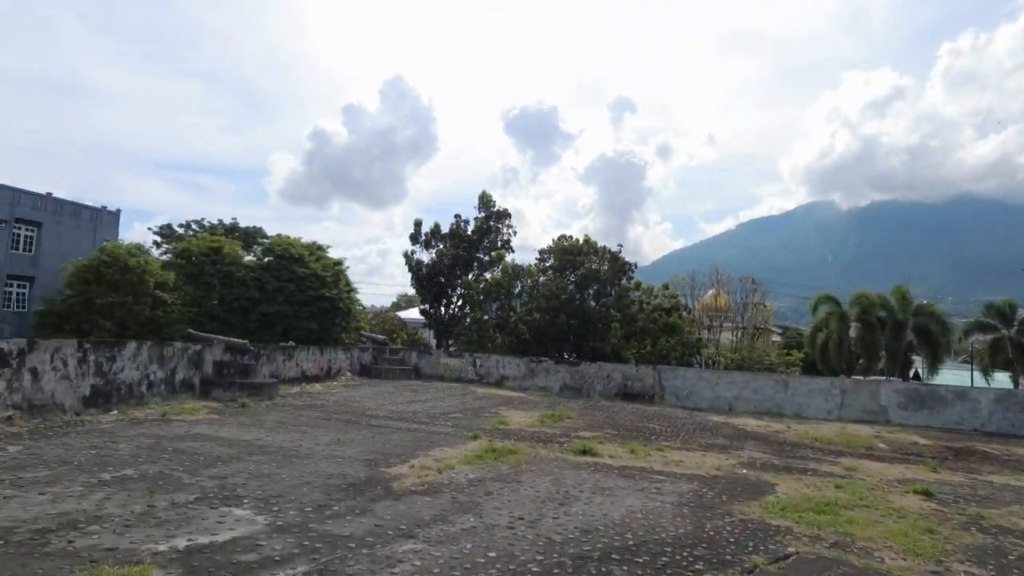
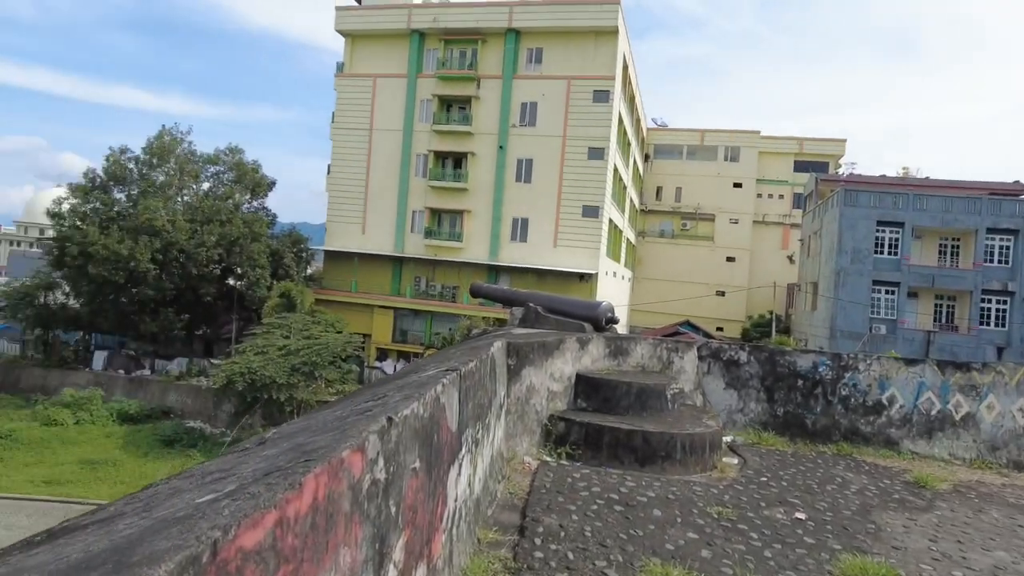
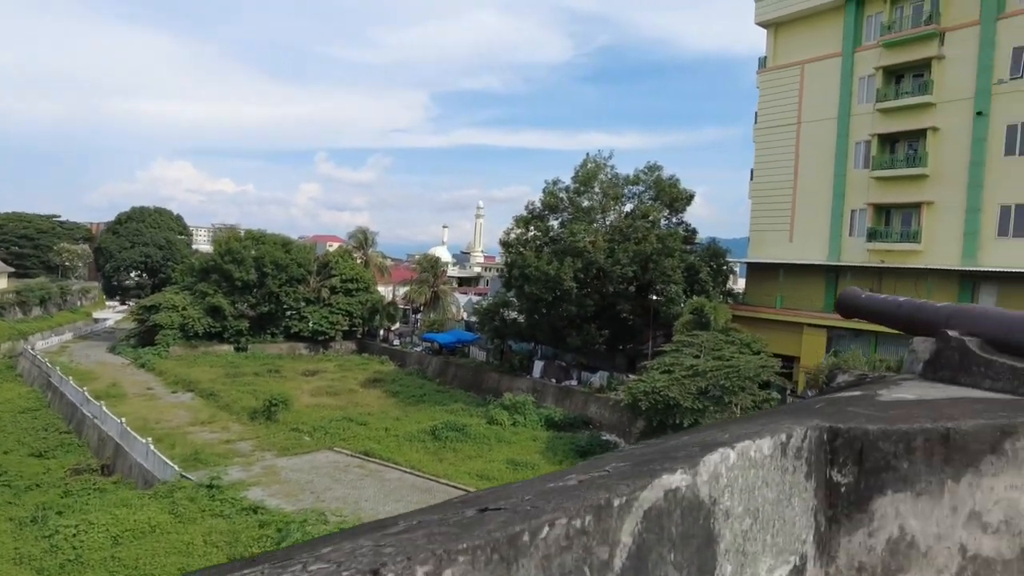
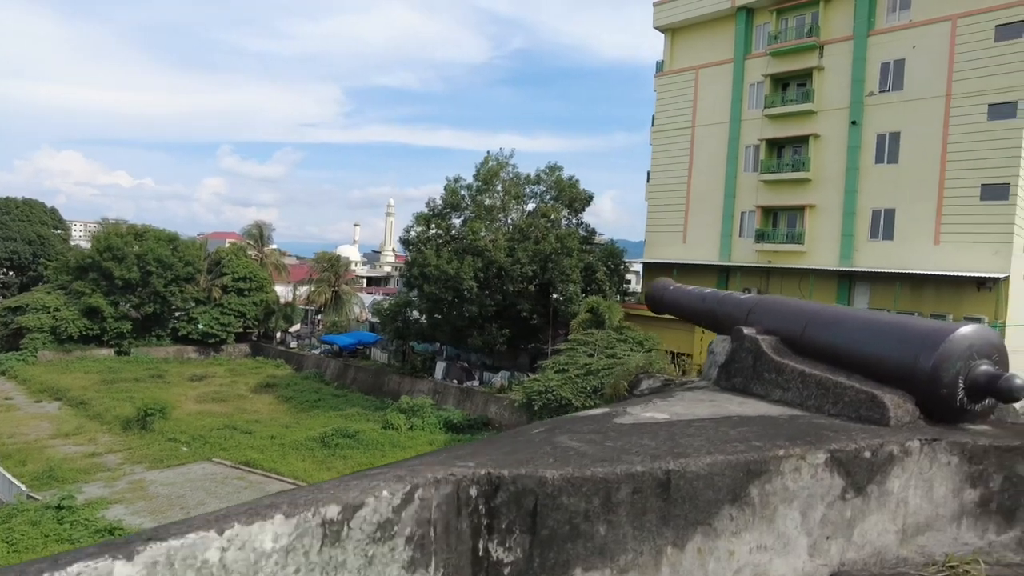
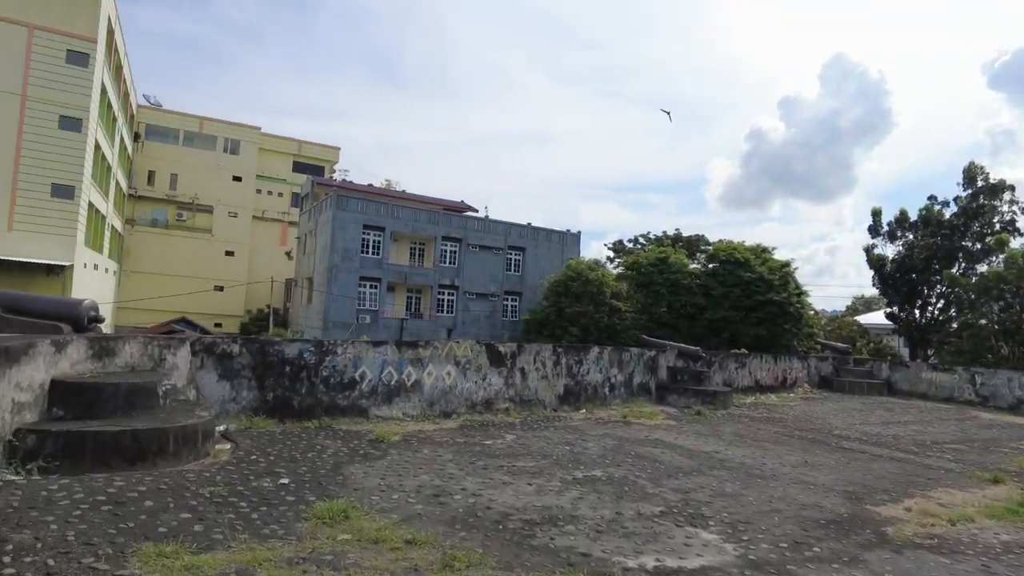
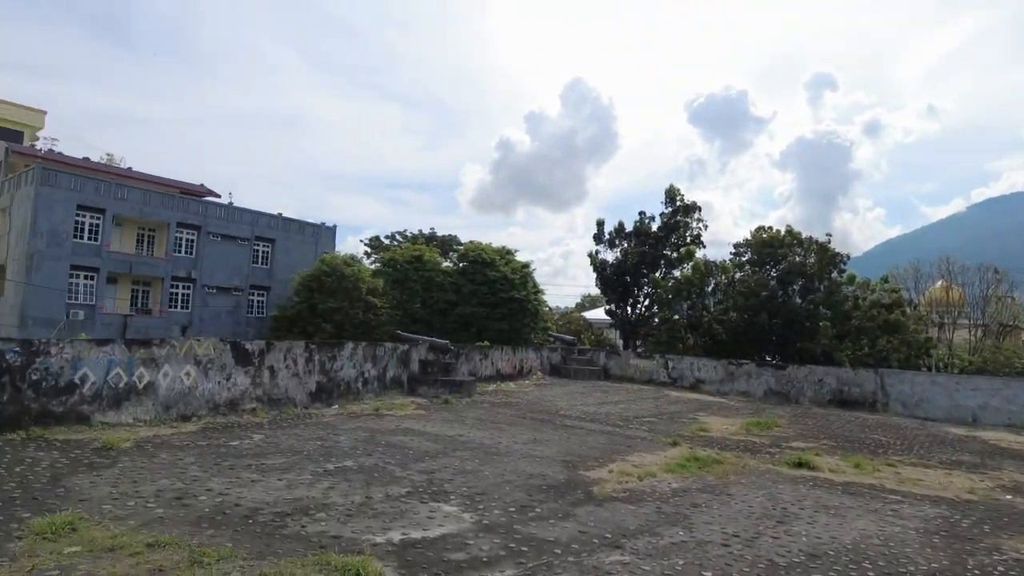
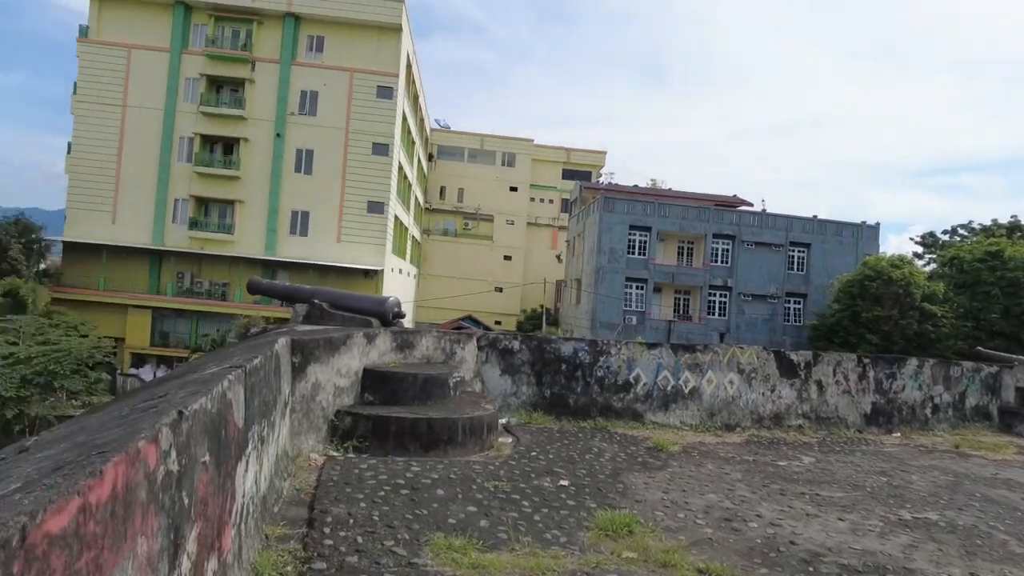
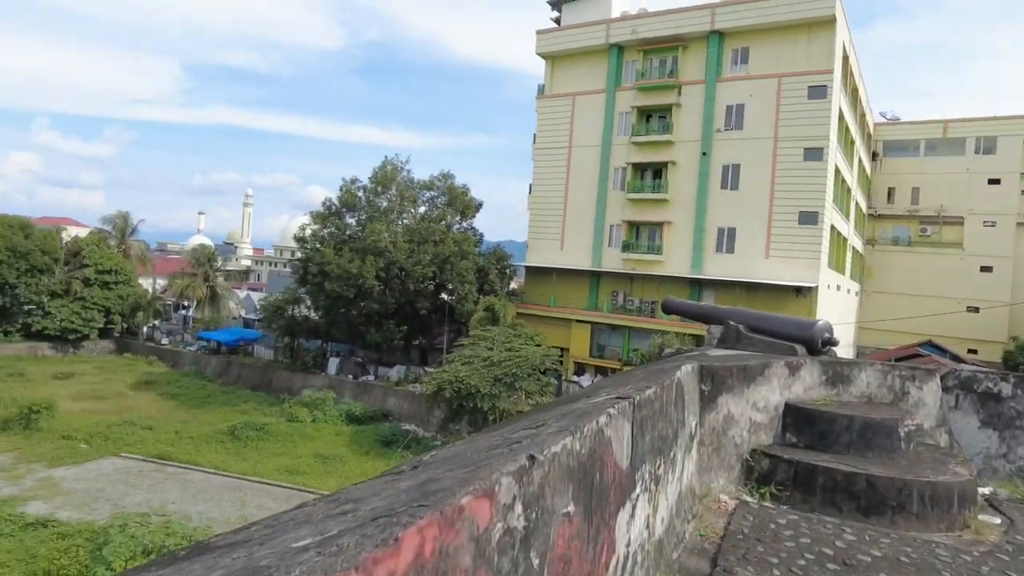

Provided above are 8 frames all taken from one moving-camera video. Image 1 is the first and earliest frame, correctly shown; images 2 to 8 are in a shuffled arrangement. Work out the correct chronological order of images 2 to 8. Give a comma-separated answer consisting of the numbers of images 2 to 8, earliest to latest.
6, 5, 7, 2, 8, 3, 4
